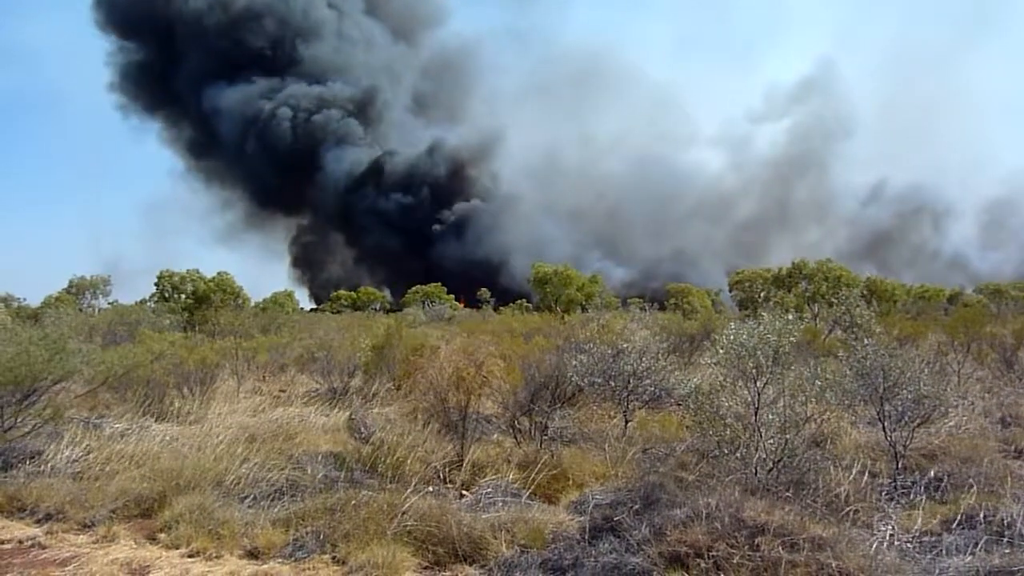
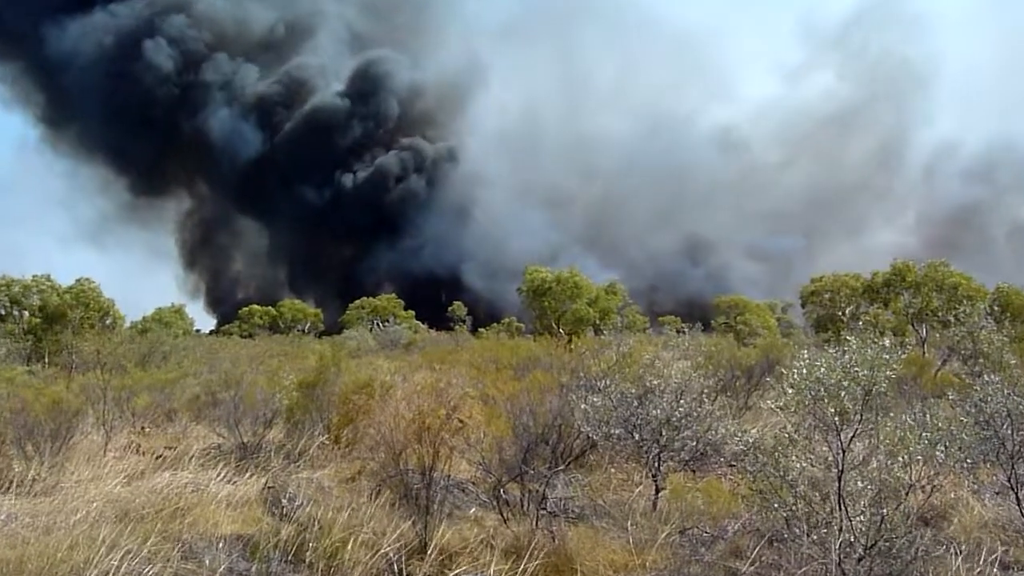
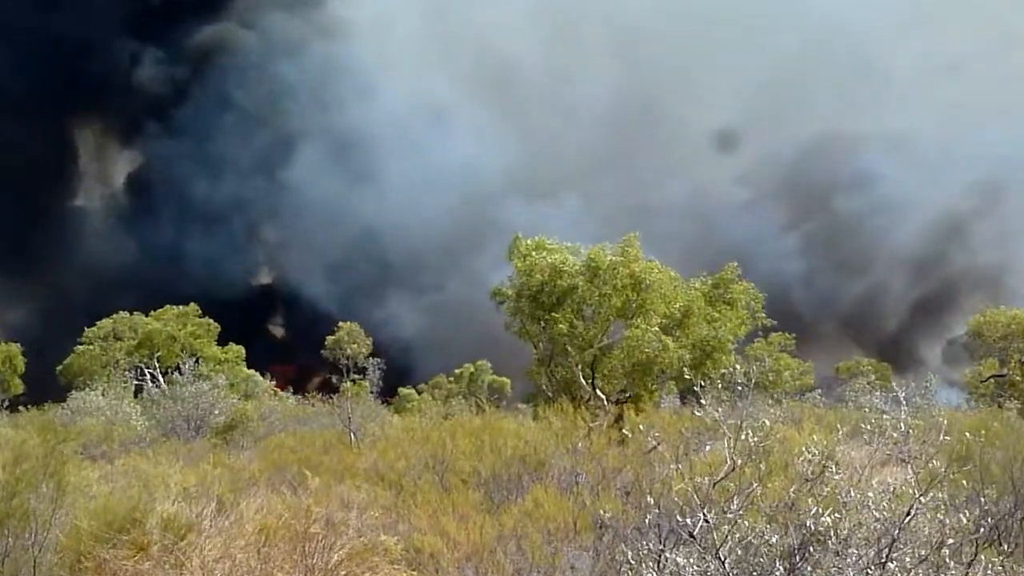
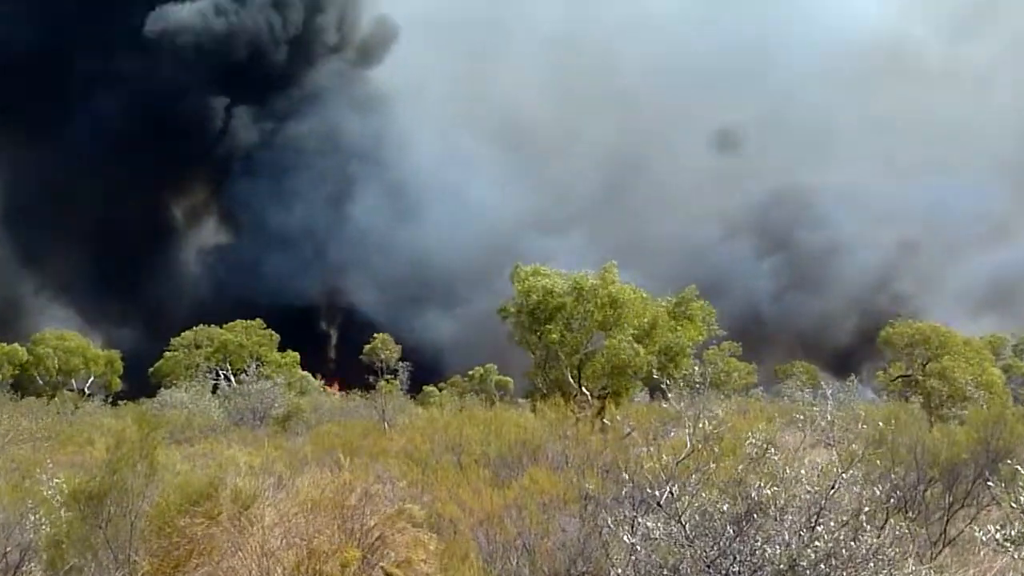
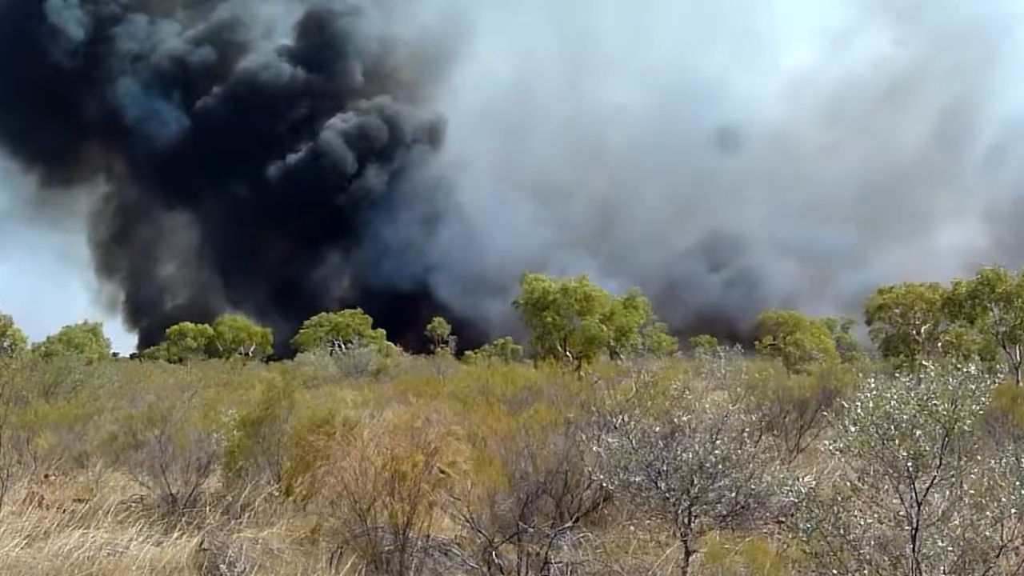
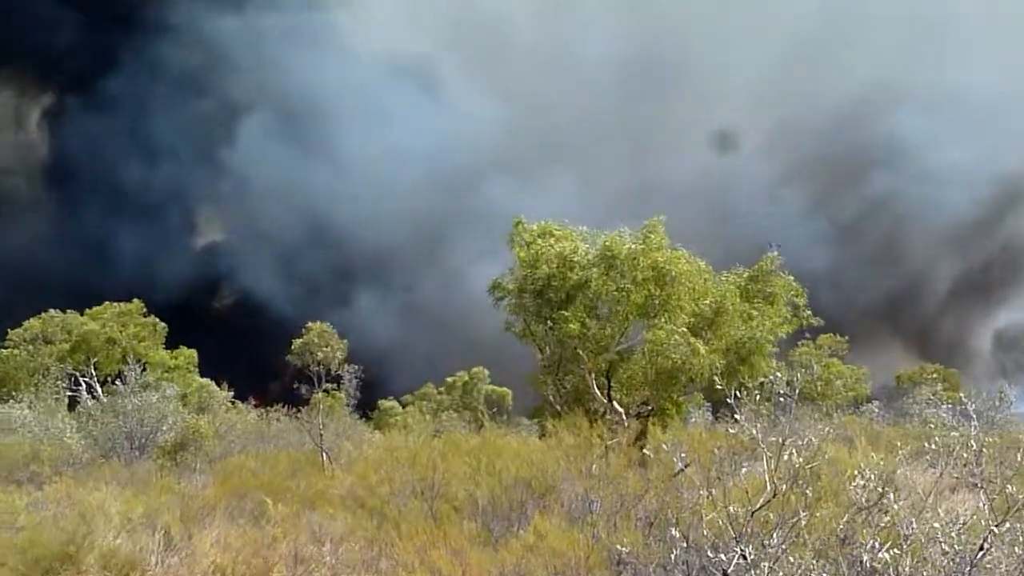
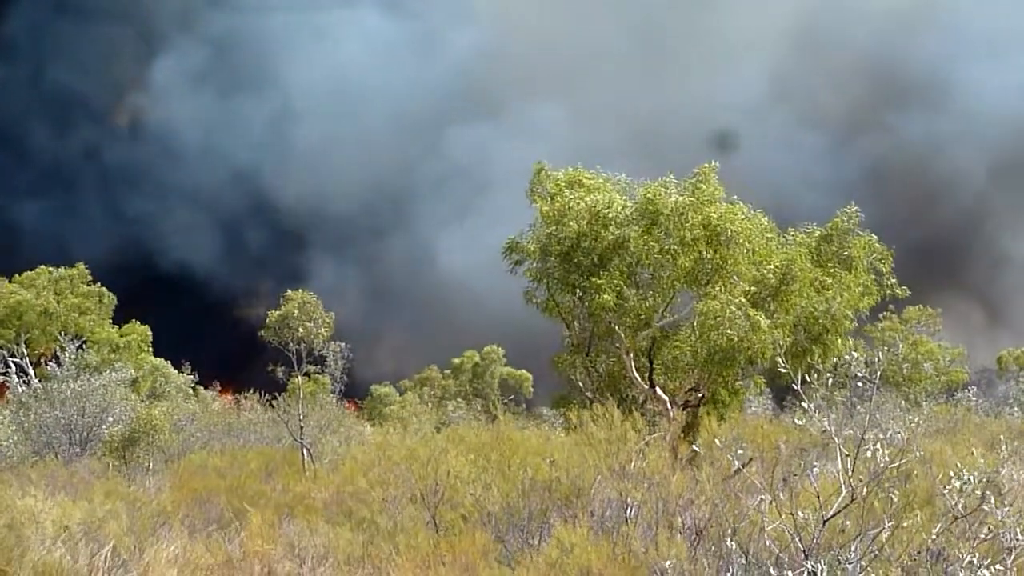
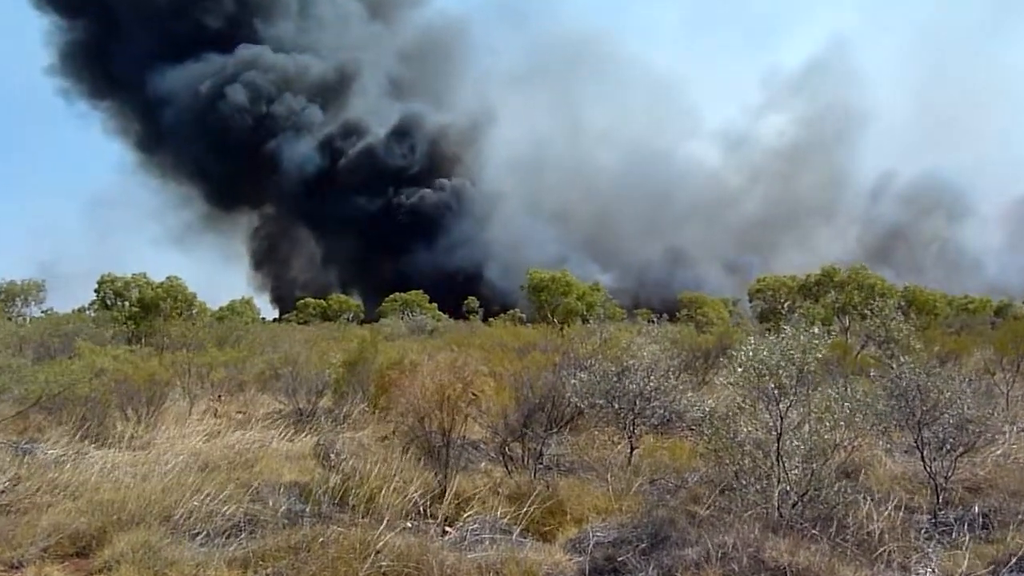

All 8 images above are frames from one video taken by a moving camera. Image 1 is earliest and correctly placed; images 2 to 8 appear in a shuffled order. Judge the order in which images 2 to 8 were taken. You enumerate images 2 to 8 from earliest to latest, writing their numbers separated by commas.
8, 2, 5, 4, 3, 6, 7
